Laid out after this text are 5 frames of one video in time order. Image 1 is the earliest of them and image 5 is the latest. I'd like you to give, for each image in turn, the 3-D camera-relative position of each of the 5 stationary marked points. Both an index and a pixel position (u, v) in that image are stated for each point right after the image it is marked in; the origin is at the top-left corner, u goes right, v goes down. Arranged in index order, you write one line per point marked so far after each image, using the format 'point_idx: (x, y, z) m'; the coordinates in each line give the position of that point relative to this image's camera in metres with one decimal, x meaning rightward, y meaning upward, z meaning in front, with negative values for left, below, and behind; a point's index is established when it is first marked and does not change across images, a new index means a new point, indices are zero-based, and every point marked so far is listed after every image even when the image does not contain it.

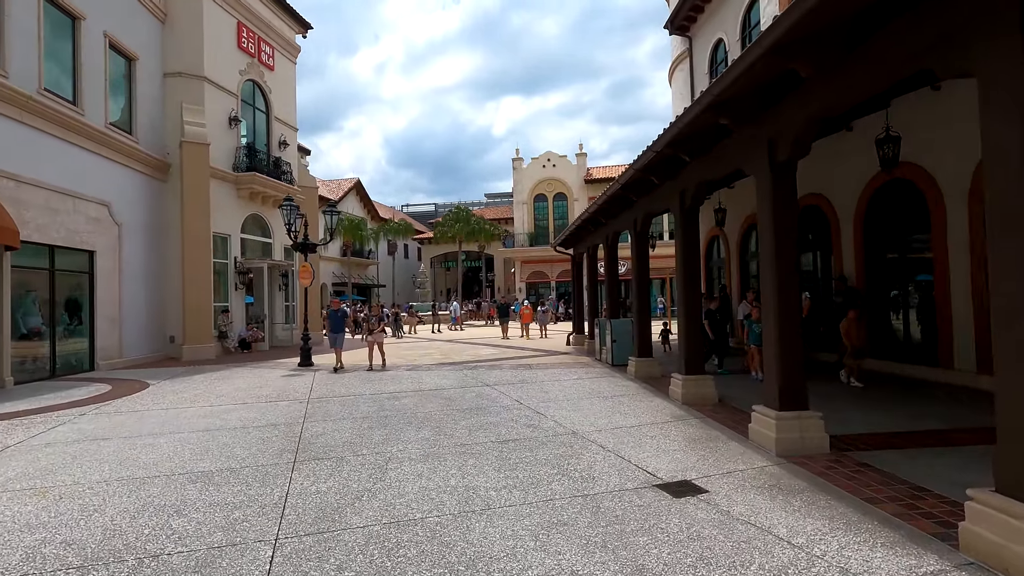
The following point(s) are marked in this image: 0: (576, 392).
0: (+1.1, -1.7, +9.0) m
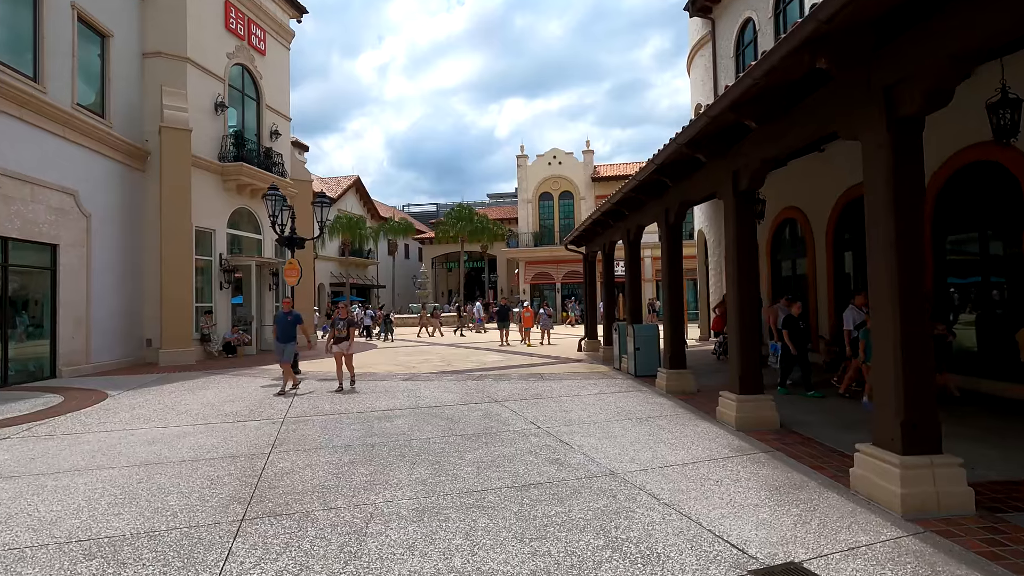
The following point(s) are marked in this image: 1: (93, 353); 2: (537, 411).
0: (+1.3, -1.7, +7.5) m
1: (-10.6, -1.6, +13.6) m
2: (+0.4, -1.8, +7.7) m
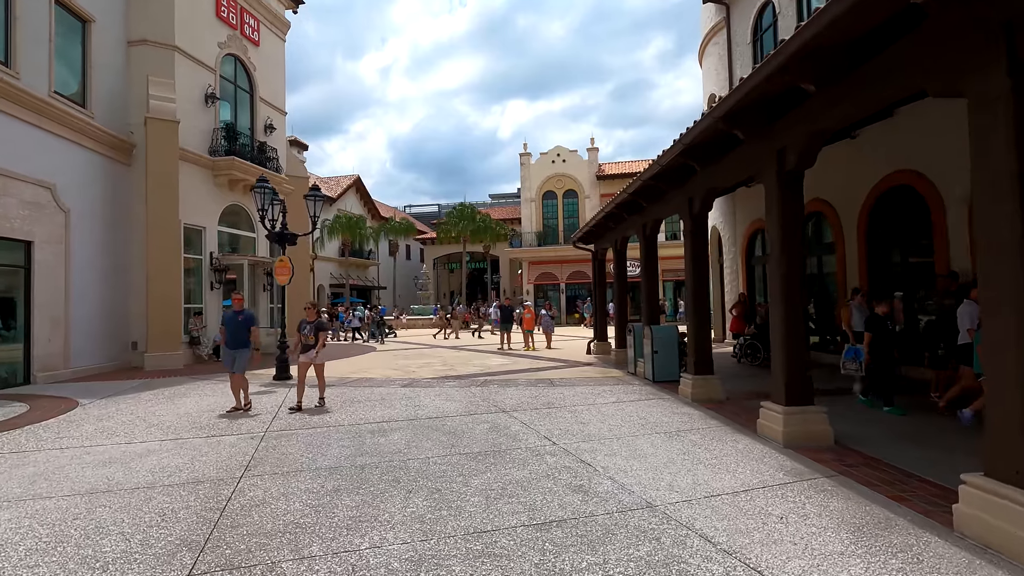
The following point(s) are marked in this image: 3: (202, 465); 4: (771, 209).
0: (+1.4, -1.7, +6.7) m
1: (-10.5, -1.6, +12.7) m
2: (+0.5, -1.7, +6.8) m
3: (-3.1, -1.7, +5.3) m
4: (+2.8, +0.9, +5.9) m
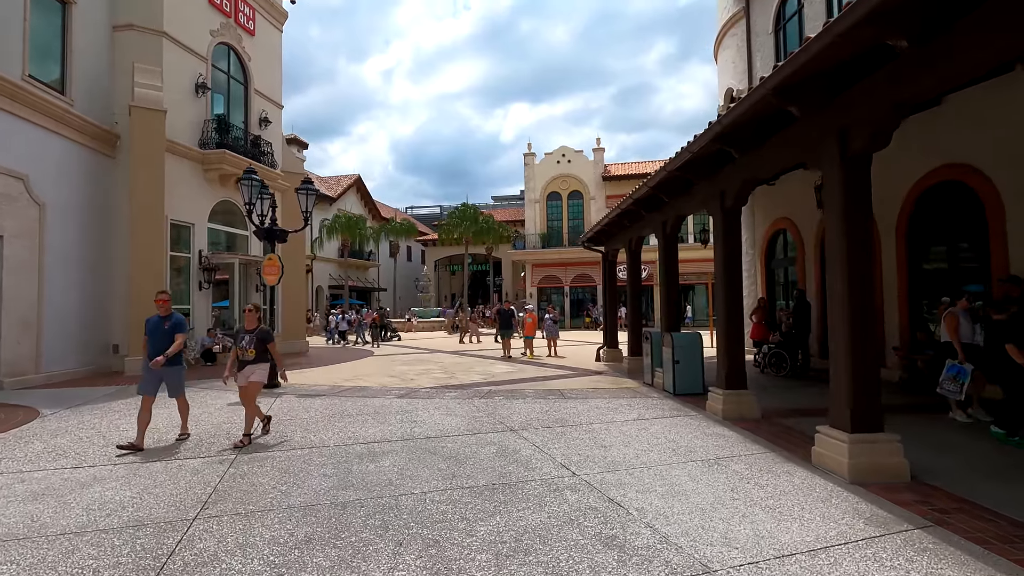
0: (+1.5, -1.7, +5.8) m
1: (-10.3, -1.6, +11.9) m
2: (+0.6, -1.7, +5.9) m
3: (-3.0, -1.7, +4.4) m
4: (+3.0, +0.8, +5.0) m
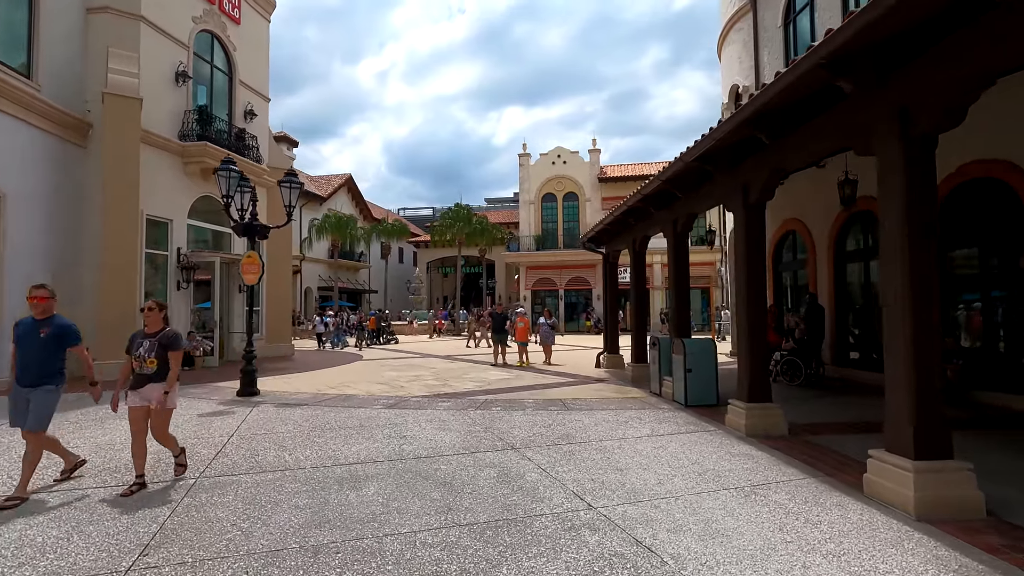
0: (+1.5, -1.7, +5.1) m
1: (-10.4, -1.6, +11.0) m
2: (+0.6, -1.8, +5.2) m
3: (-2.9, -1.7, +3.6) m
4: (+3.0, +0.8, +4.3) m
